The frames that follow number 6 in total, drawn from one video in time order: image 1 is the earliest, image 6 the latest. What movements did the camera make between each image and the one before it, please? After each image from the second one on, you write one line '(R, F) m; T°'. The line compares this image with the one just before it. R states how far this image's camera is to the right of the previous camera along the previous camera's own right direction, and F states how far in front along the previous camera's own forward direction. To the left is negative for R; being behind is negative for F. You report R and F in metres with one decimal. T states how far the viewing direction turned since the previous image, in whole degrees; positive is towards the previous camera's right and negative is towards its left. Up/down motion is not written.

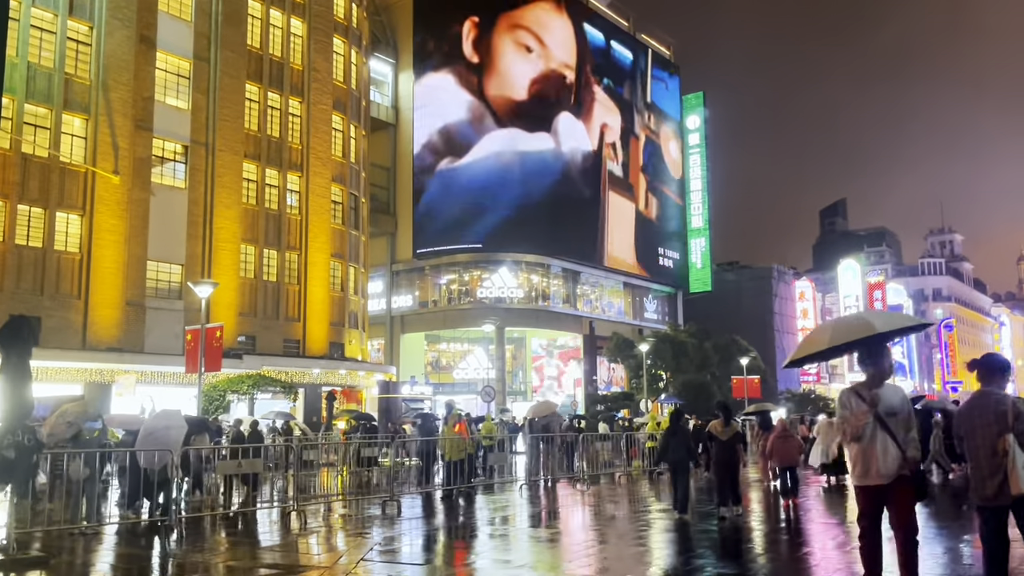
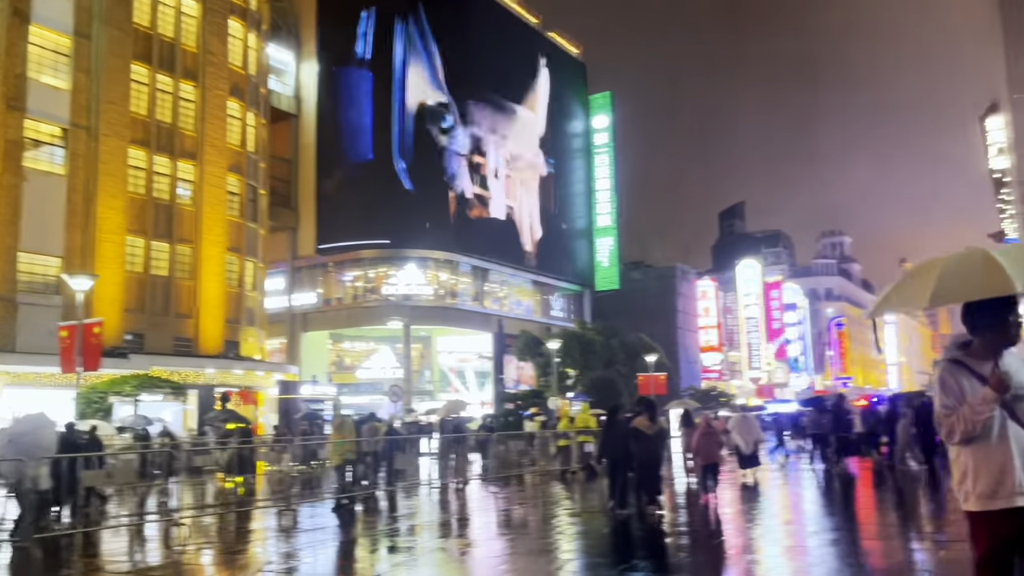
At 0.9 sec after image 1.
(0.0, +0.9) m; +6°
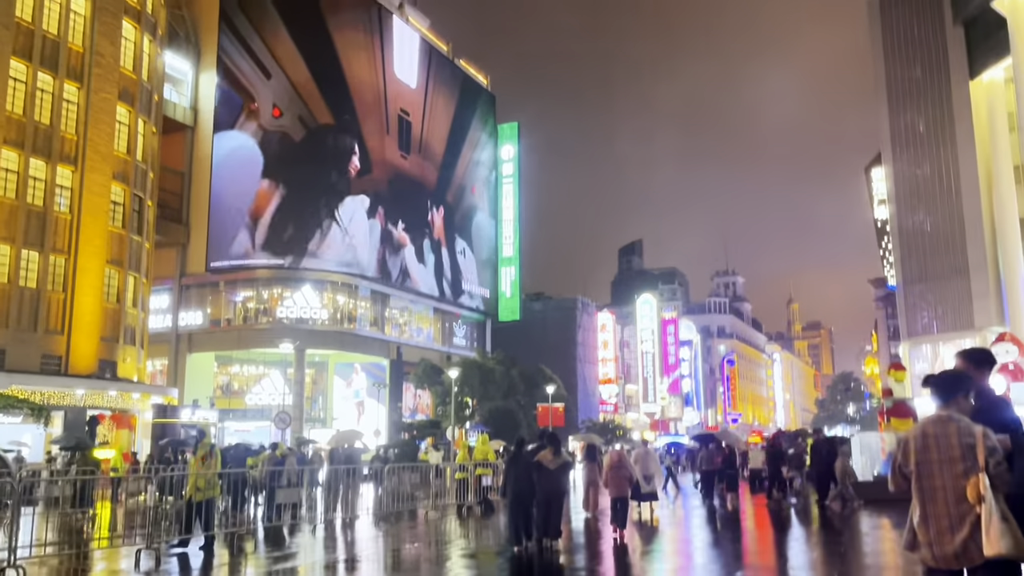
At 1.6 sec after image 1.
(0.0, +0.7) m; +7°
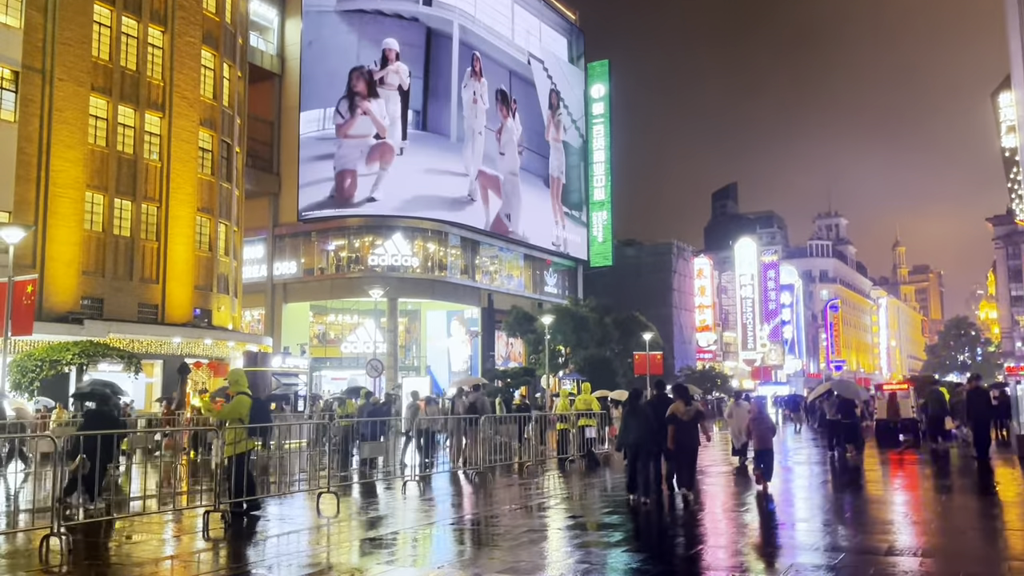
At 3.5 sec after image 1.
(-0.3, +1.7) m; -6°
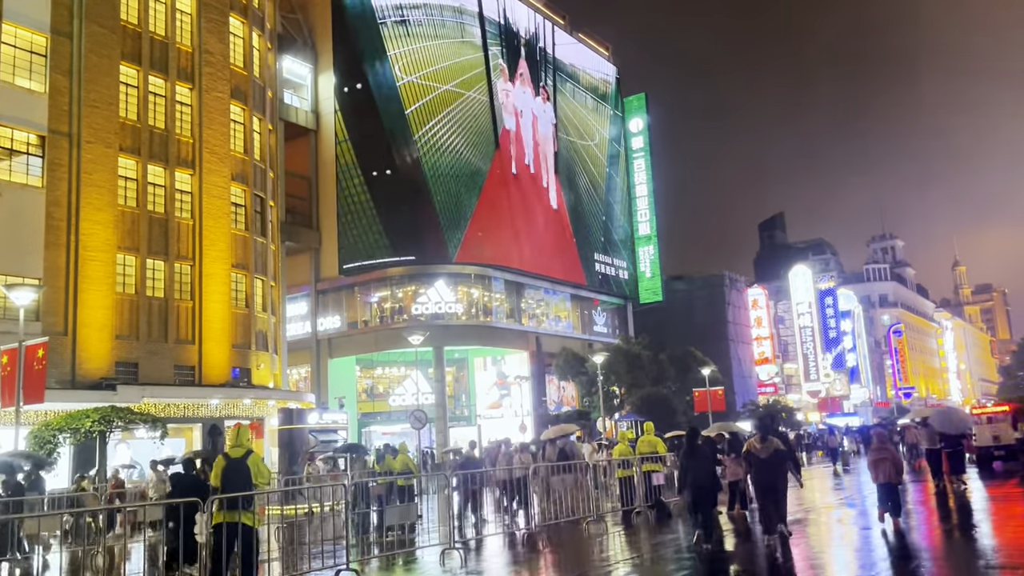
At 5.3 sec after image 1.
(+0.1, +1.7) m; -3°
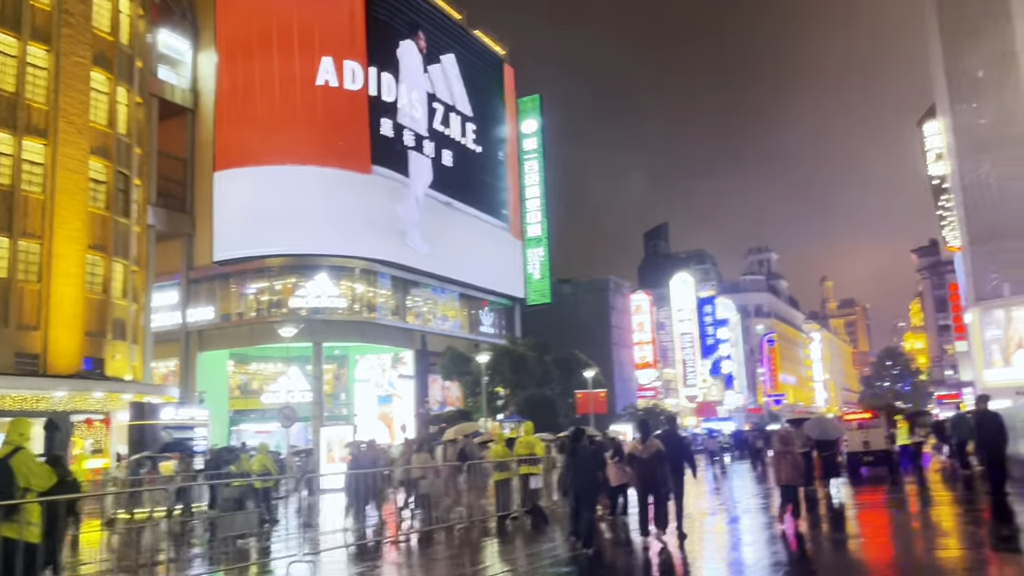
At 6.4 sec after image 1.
(+0.2, +1.0) m; +8°
